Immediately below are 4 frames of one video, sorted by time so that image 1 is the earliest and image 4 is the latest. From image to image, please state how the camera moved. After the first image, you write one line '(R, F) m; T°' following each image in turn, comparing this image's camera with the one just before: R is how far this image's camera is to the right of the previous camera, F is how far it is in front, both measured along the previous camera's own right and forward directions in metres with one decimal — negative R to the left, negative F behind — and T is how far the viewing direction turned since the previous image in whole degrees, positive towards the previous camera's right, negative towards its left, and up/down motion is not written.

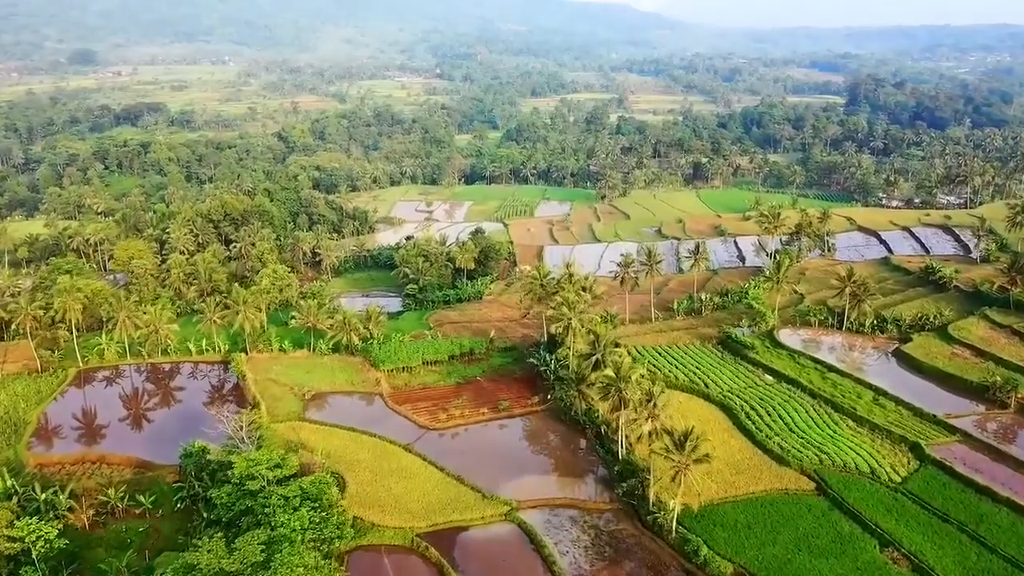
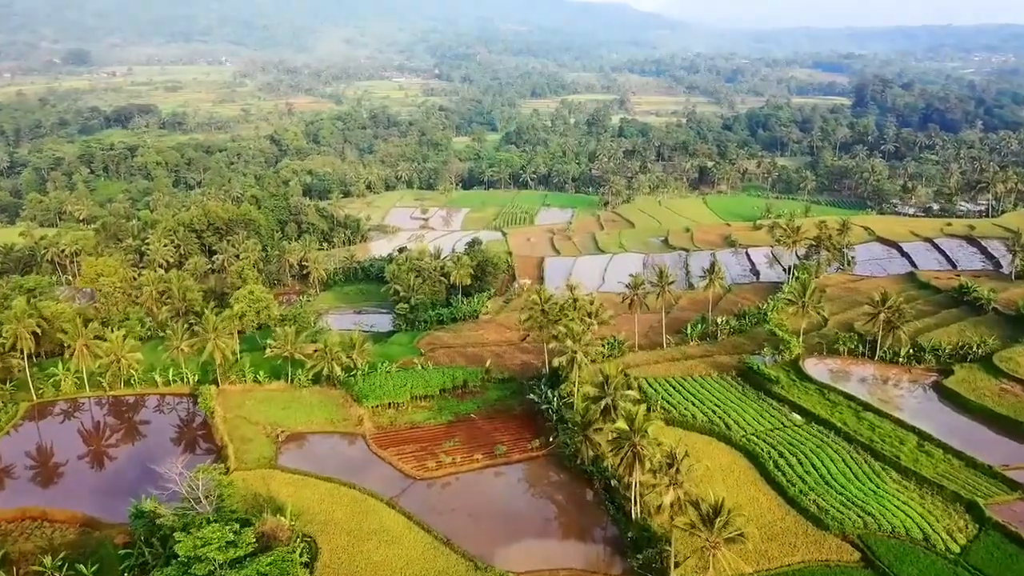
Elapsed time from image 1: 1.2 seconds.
(+0.1, +4.2) m; 0°
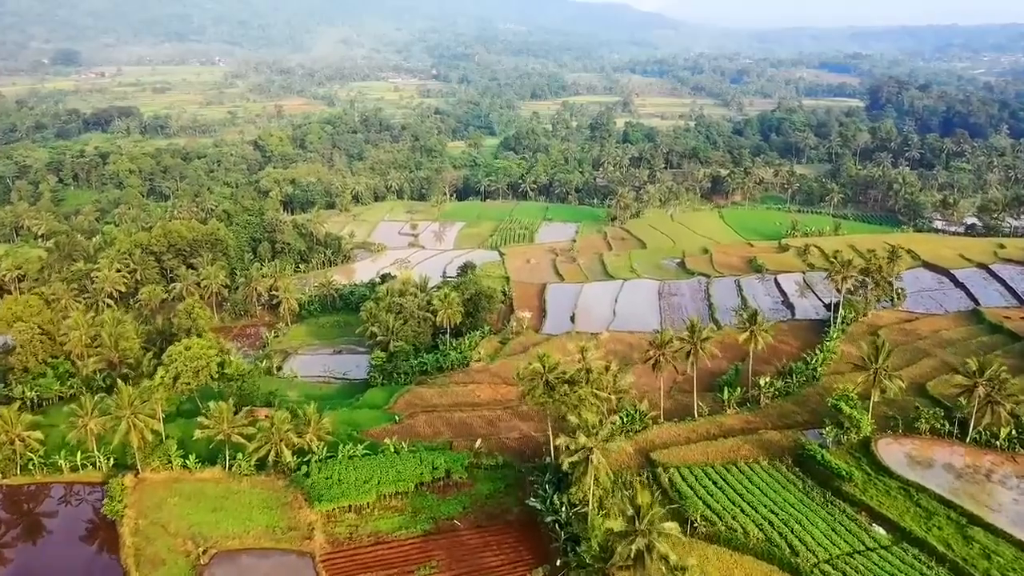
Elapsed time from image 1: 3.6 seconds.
(+0.2, +8.5) m; 0°
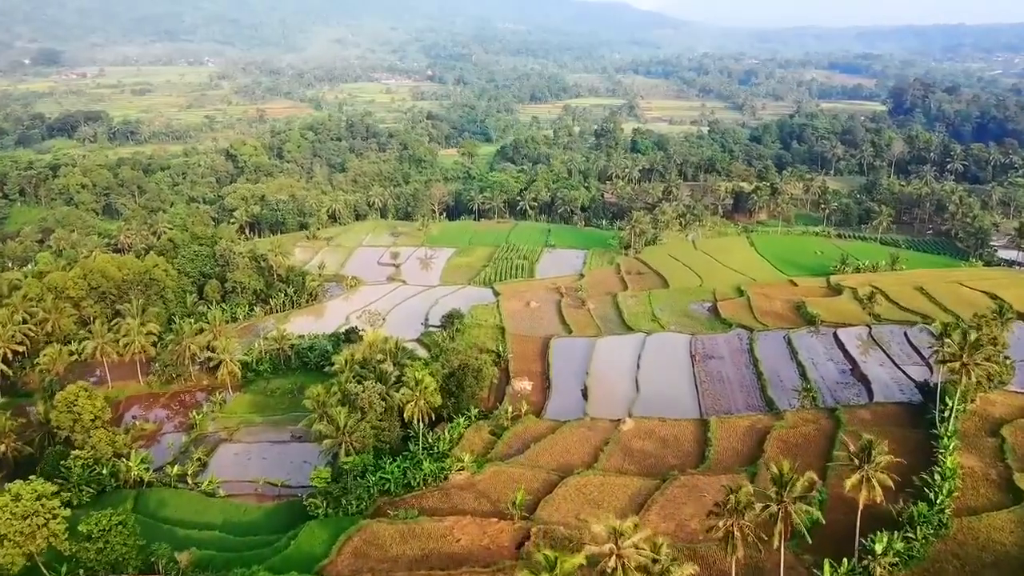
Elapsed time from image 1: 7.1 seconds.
(+0.2, +12.4) m; 0°
